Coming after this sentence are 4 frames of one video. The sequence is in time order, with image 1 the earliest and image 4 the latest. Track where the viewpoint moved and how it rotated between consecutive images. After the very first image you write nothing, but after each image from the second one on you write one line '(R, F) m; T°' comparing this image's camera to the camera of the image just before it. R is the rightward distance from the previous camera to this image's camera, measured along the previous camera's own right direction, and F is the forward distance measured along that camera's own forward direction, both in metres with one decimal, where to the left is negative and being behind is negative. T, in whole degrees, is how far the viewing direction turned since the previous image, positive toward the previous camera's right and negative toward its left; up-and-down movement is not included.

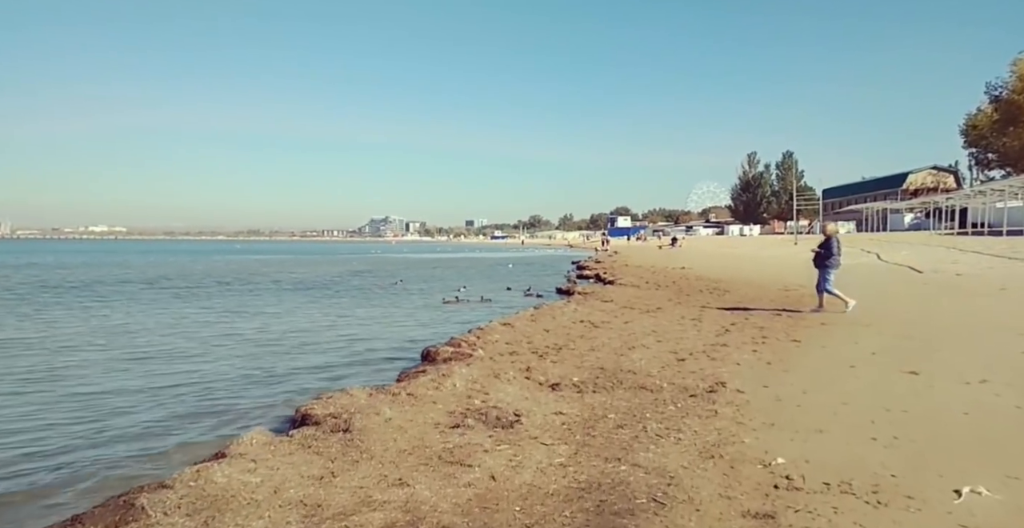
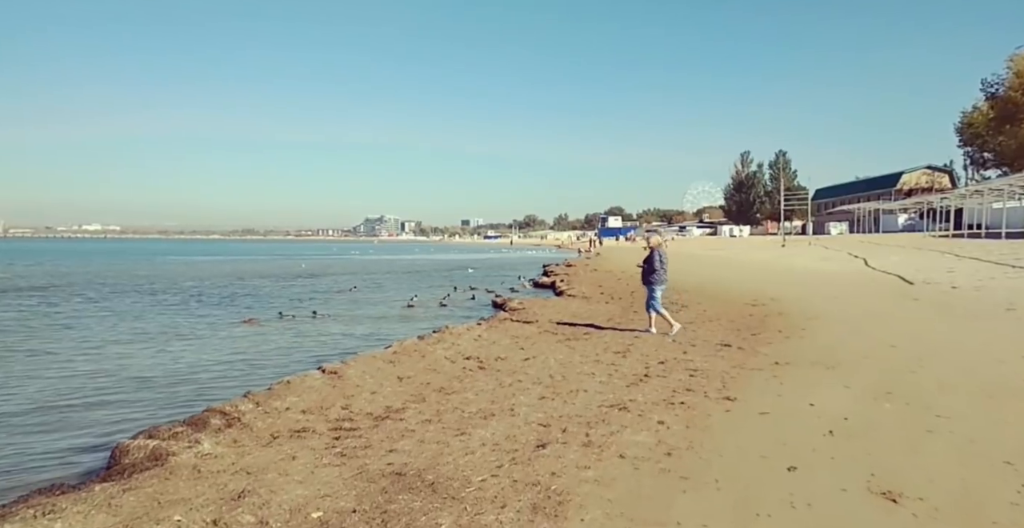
(+2.4, +3.7) m; 0°
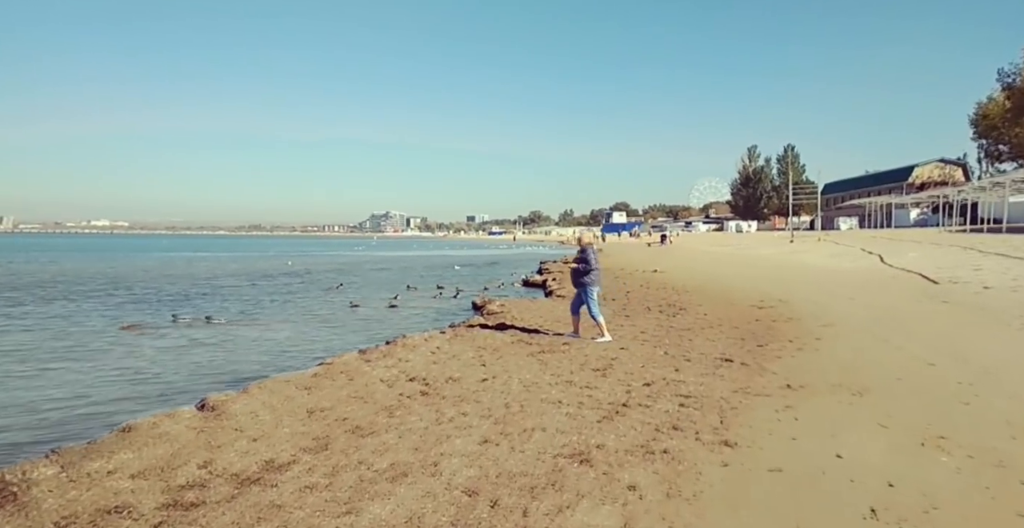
(+0.8, +2.2) m; -1°
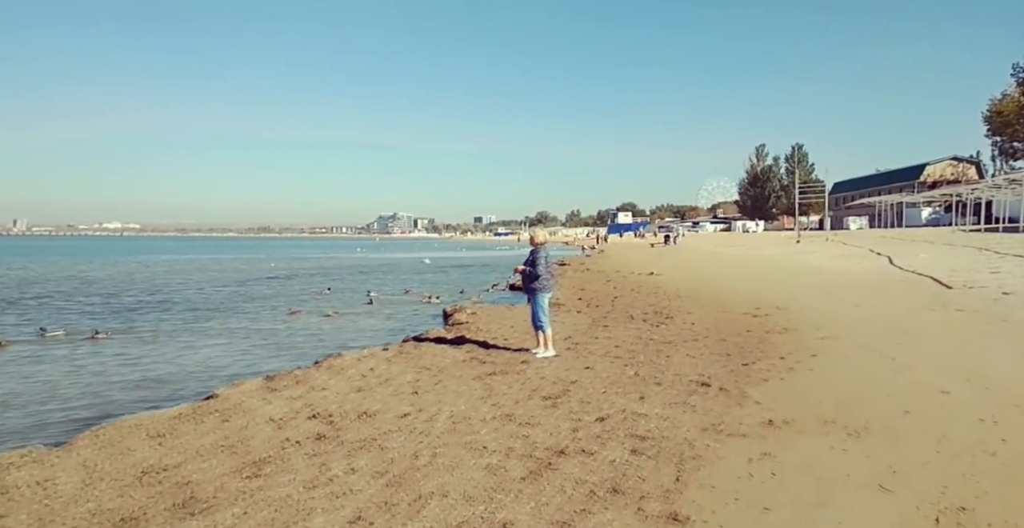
(+1.1, +1.8) m; -1°
